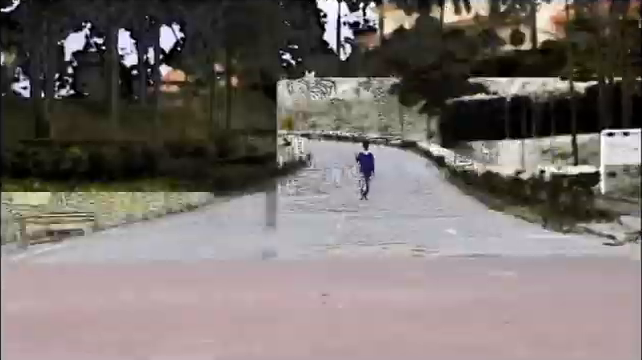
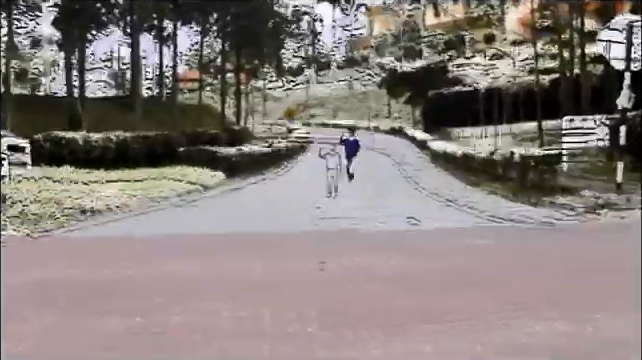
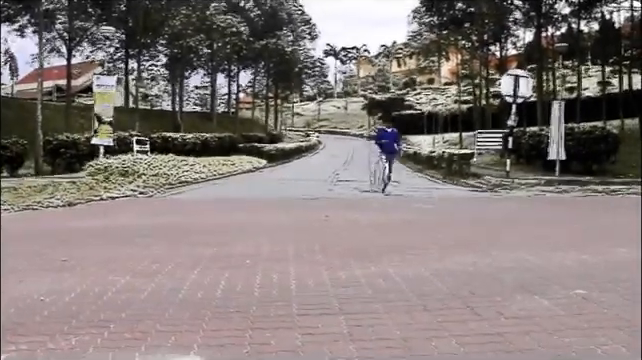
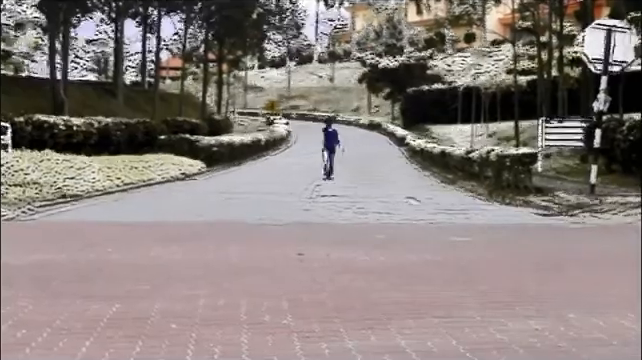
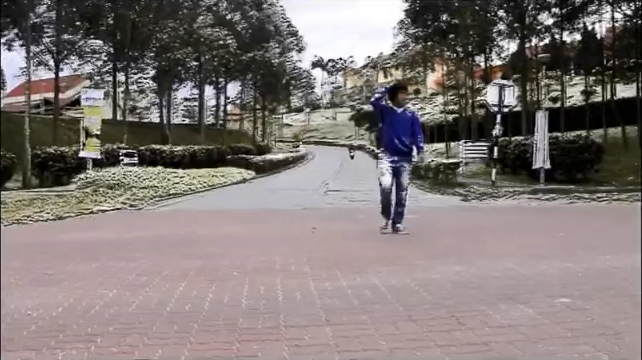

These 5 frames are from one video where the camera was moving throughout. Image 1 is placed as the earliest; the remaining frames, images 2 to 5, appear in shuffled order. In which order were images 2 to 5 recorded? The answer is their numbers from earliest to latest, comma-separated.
2, 4, 3, 5
